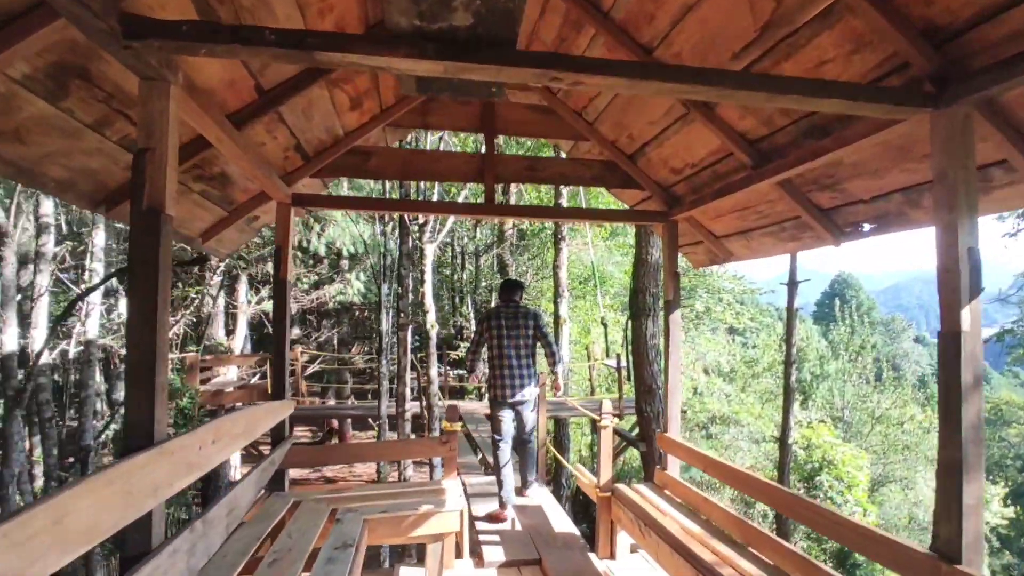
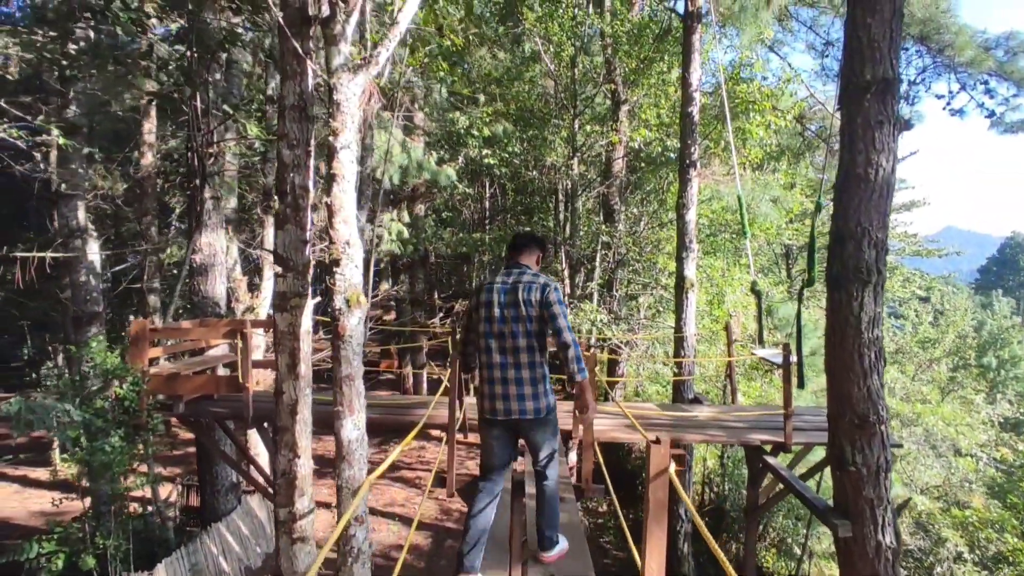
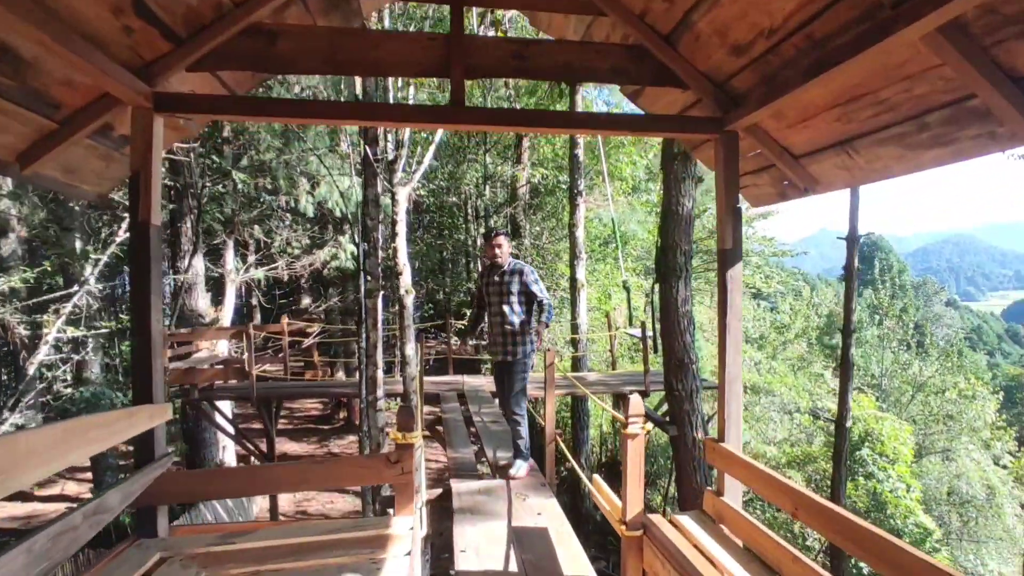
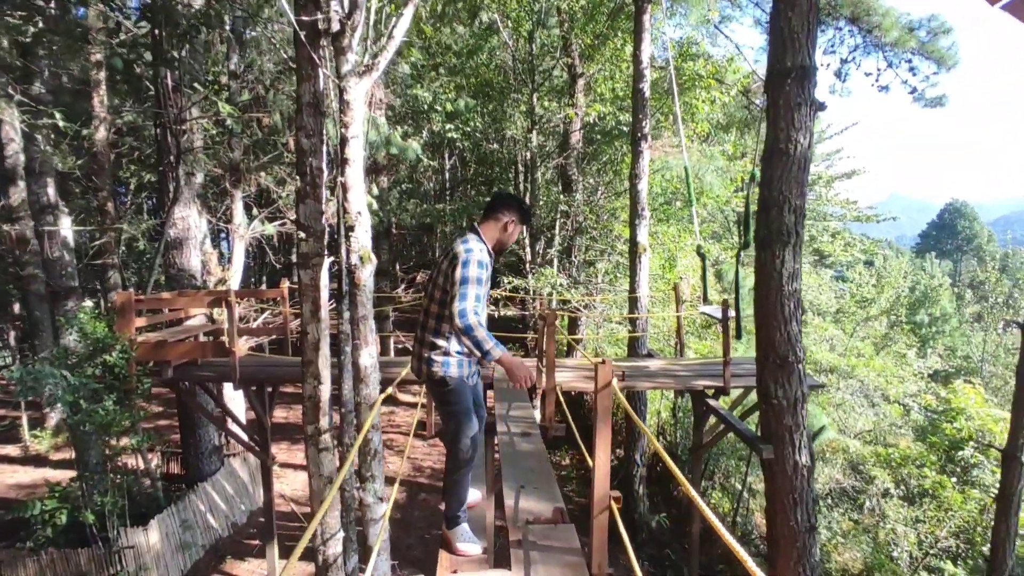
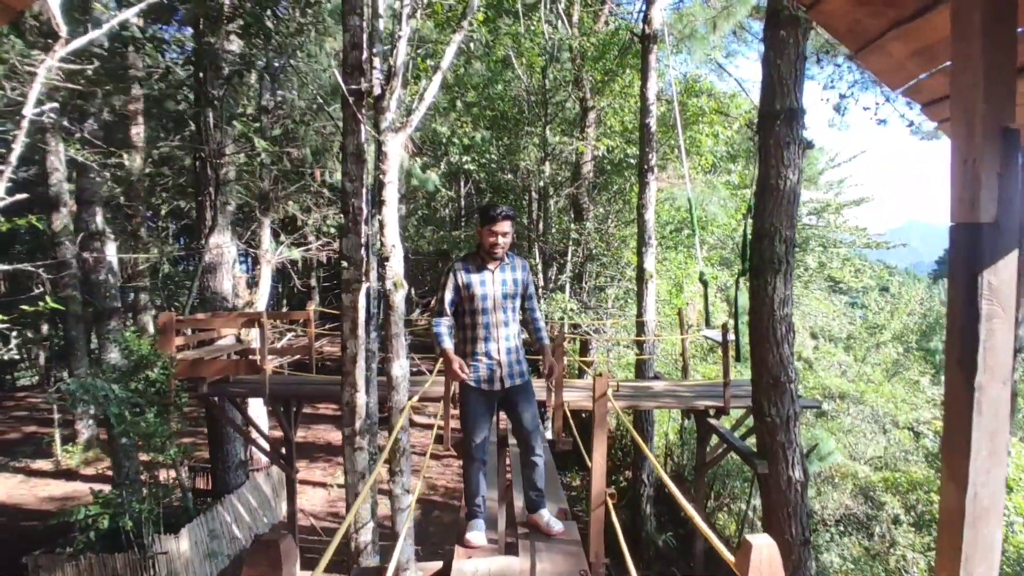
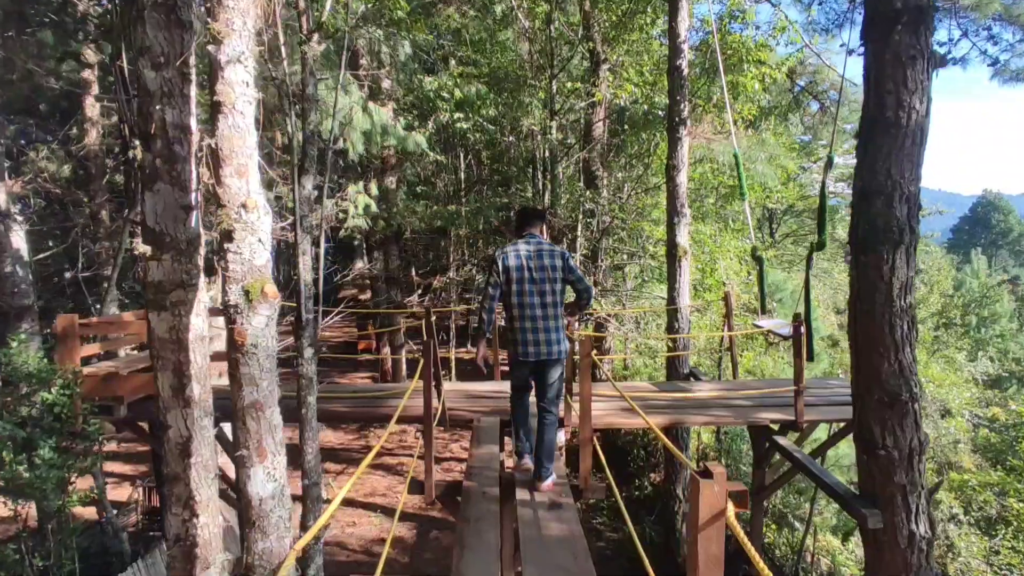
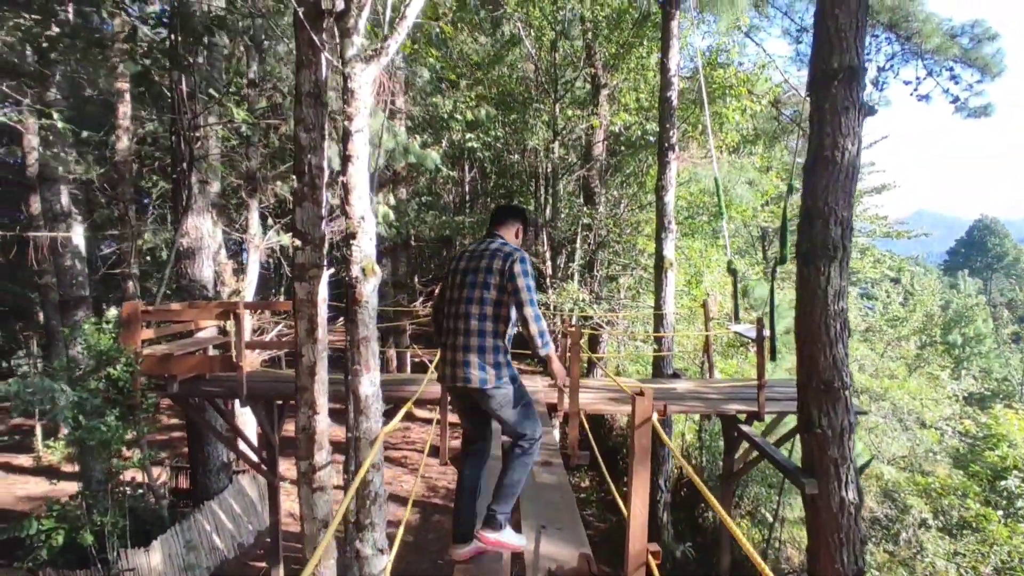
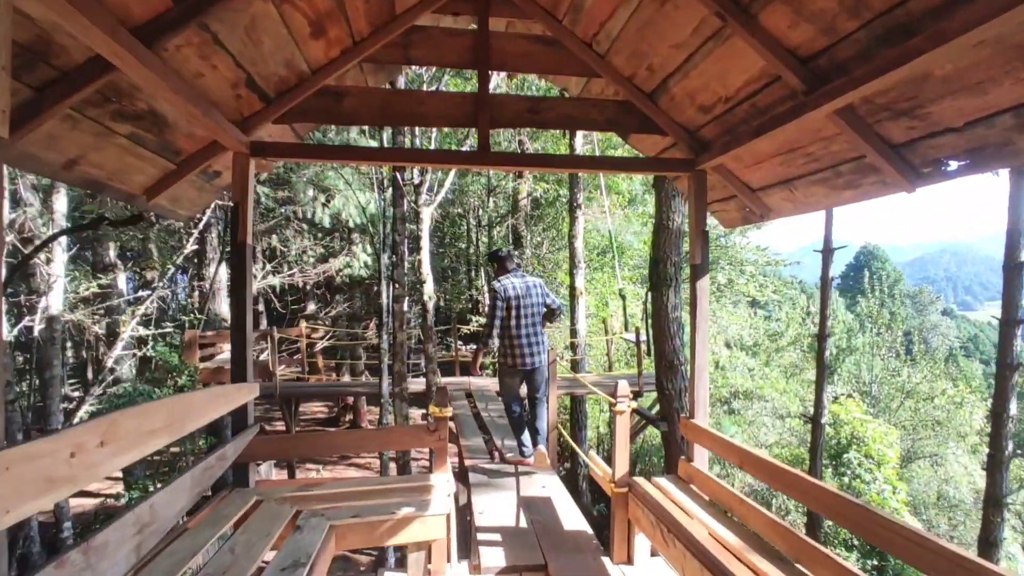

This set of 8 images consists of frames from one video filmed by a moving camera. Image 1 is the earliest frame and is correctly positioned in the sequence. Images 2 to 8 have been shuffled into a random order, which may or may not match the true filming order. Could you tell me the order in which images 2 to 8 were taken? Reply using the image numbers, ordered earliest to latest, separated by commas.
8, 3, 5, 4, 7, 2, 6
